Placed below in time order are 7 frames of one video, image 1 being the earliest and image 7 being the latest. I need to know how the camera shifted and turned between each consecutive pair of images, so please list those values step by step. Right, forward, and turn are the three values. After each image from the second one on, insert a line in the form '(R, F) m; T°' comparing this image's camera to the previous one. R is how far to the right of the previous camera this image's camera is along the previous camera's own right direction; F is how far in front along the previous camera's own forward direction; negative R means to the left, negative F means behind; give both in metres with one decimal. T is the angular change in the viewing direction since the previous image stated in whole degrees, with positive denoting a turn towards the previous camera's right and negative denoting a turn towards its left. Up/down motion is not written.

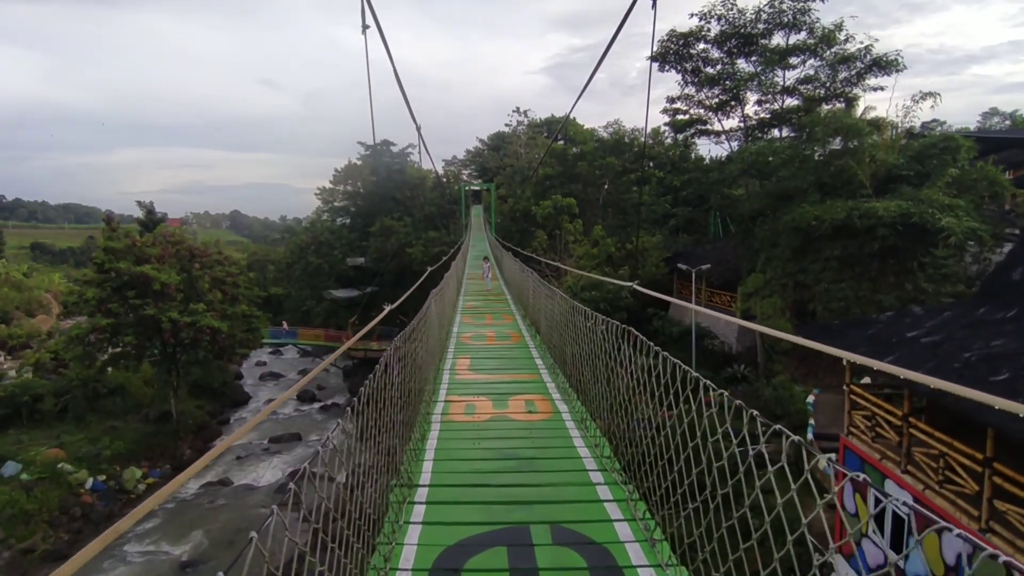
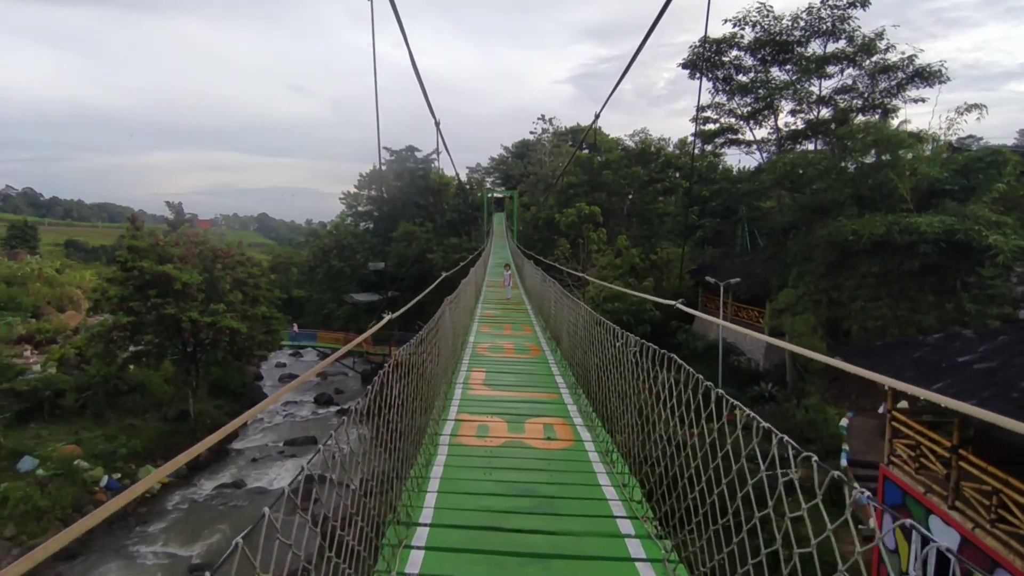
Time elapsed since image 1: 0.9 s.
(0.0, +0.2) m; -2°
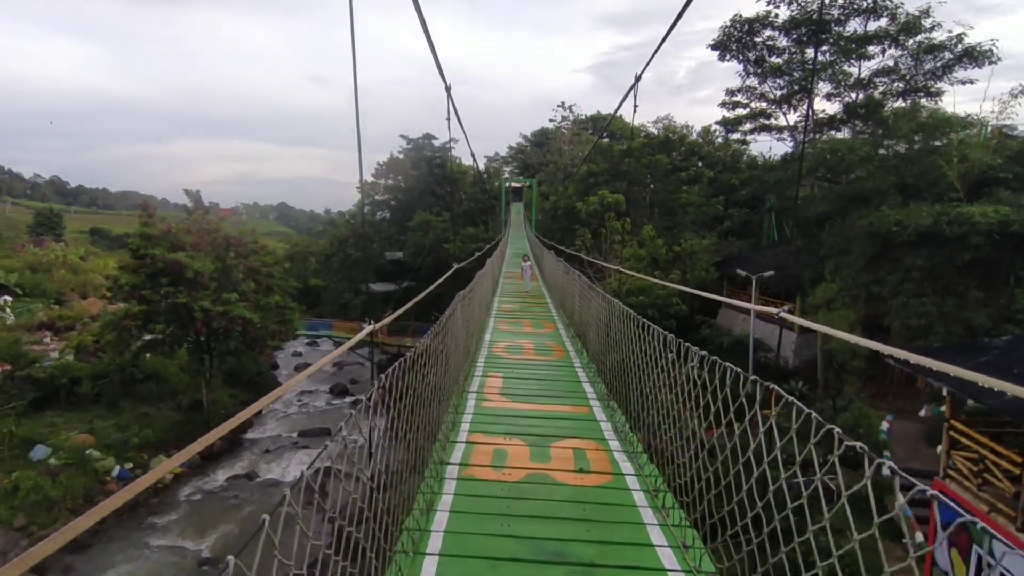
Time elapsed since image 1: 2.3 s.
(0.0, +0.4) m; -2°
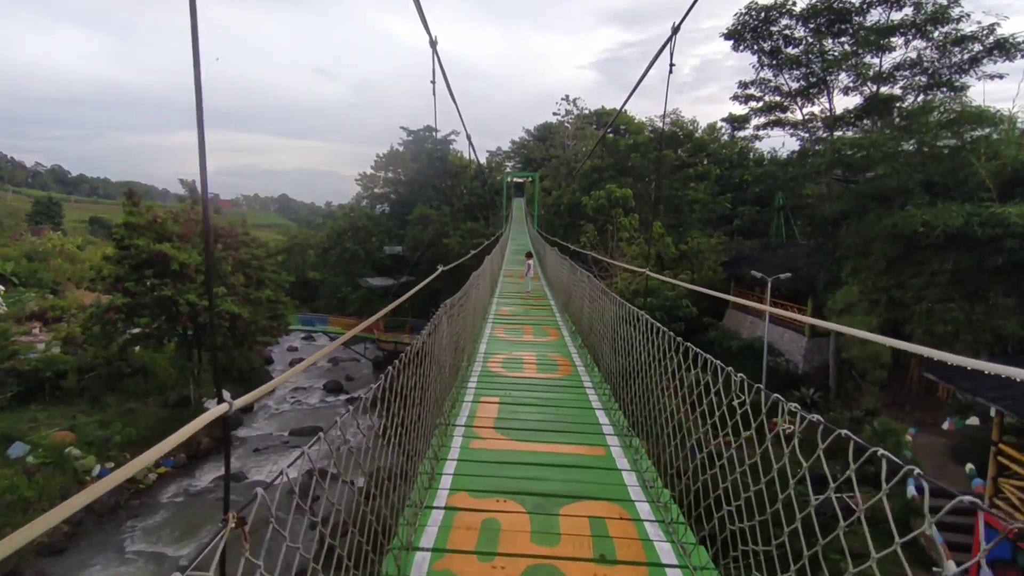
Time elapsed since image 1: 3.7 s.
(0.0, +0.5) m; 0°
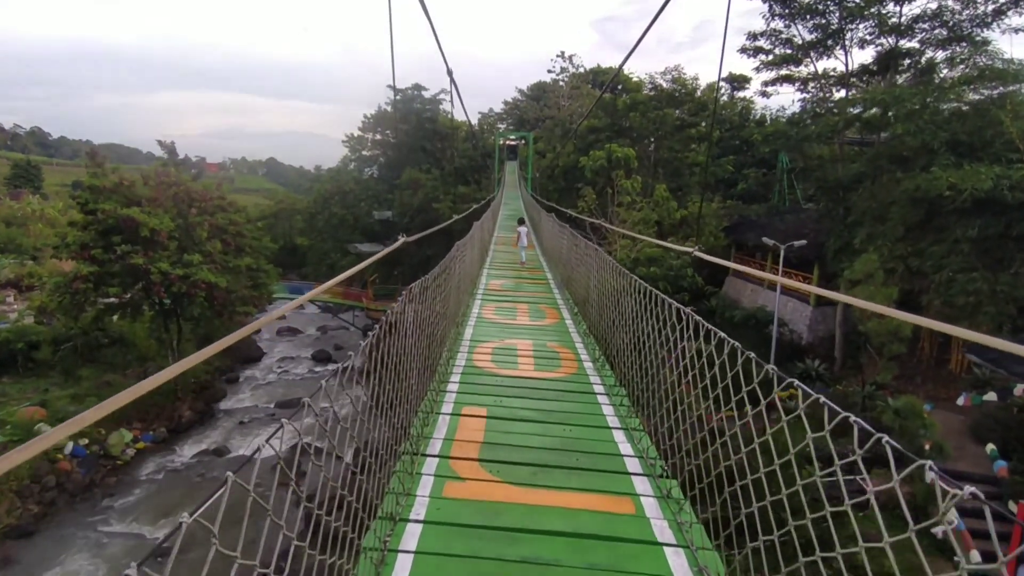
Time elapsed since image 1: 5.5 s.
(0.0, +0.6) m; +1°
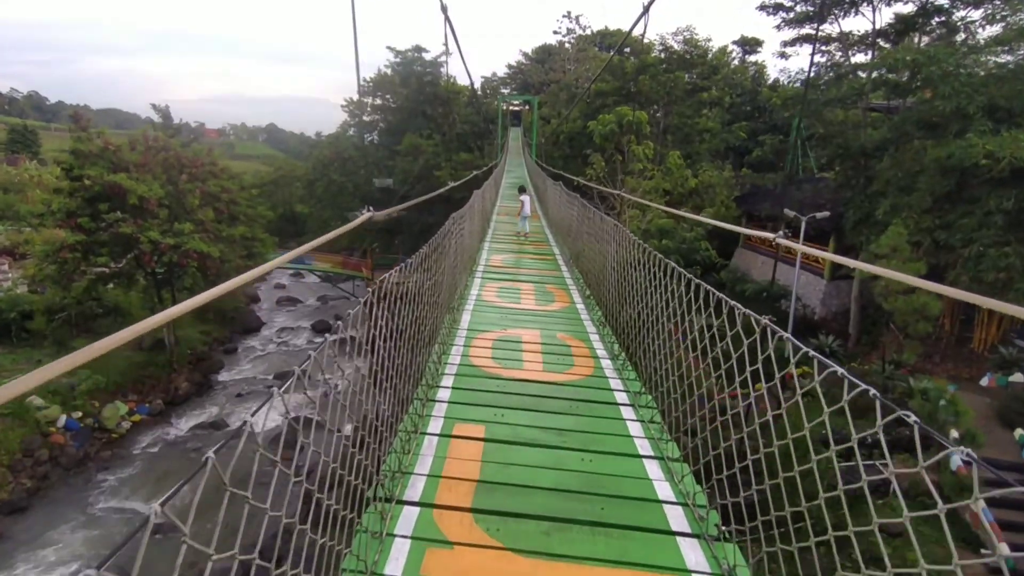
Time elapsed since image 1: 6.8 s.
(0.0, +0.4) m; 0°
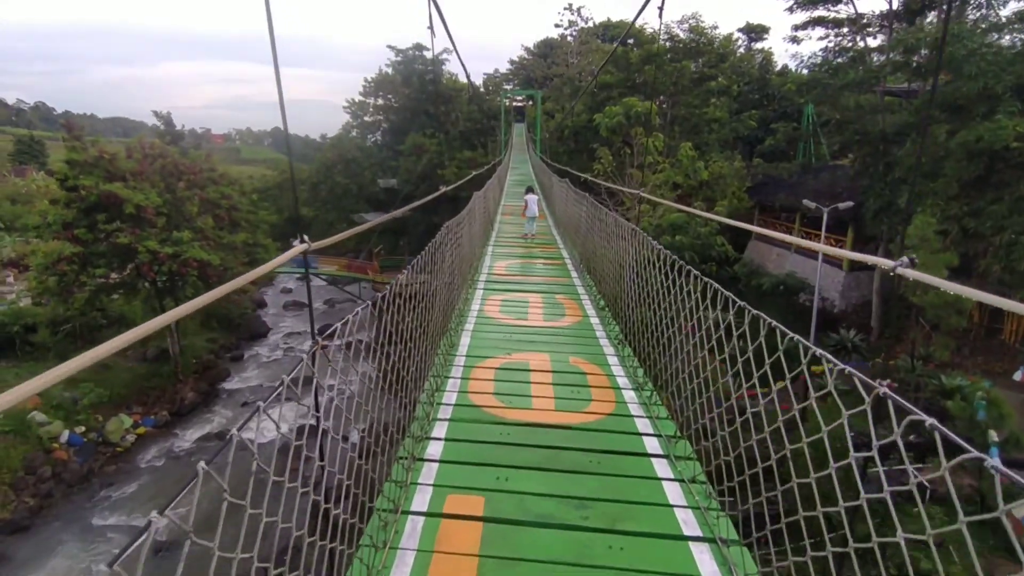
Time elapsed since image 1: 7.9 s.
(0.0, +0.3) m; -1°
